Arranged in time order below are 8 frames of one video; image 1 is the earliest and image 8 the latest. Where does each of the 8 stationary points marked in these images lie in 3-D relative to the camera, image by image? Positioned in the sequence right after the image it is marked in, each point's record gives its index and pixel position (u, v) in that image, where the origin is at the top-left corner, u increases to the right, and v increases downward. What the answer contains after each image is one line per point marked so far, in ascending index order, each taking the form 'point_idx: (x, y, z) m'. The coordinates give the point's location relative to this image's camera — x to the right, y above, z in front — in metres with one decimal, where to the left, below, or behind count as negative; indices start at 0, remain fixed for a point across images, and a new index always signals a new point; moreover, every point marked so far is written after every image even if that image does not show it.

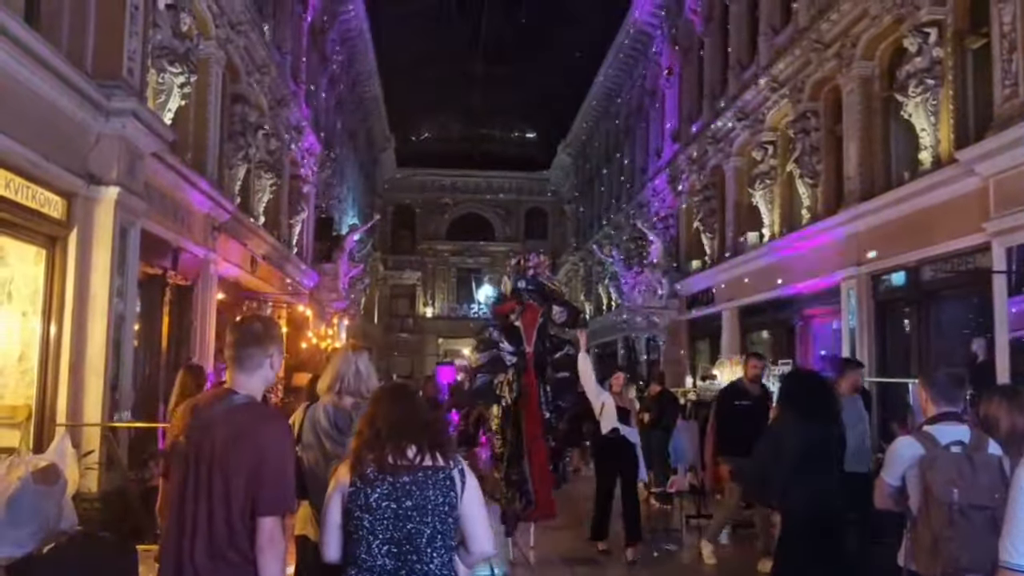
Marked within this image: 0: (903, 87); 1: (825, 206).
0: (+4.4, +2.3, +11.0) m
1: (+4.2, +1.1, +12.9) m
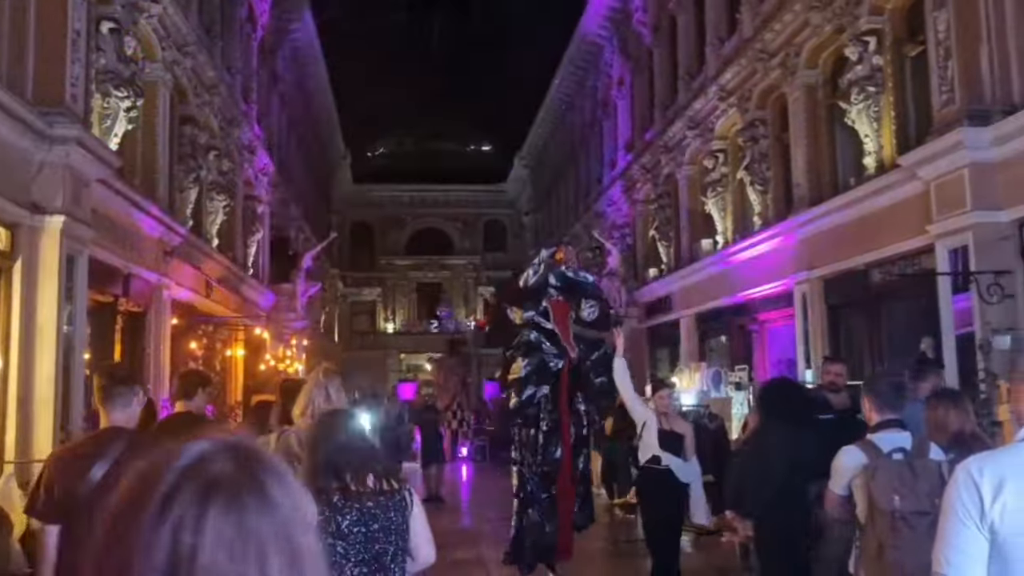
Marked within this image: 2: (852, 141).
0: (+3.9, +2.2, +11.3) m
1: (+3.6, +1.1, +13.1) m
2: (+4.1, +1.8, +11.6) m
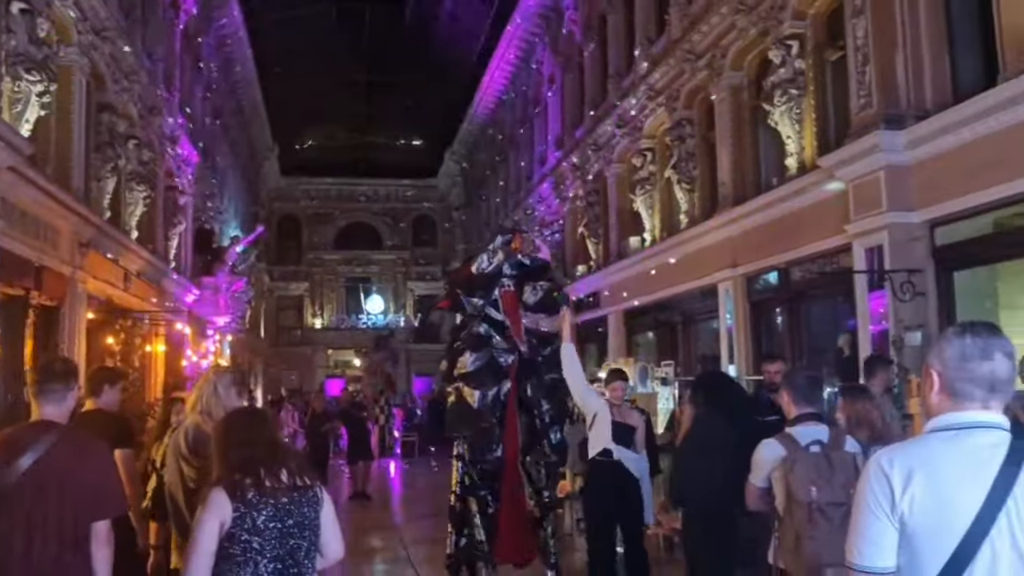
0: (+3.0, +2.3, +11.6) m
1: (+2.7, +1.1, +13.4) m
2: (+3.2, +1.8, +11.9) m
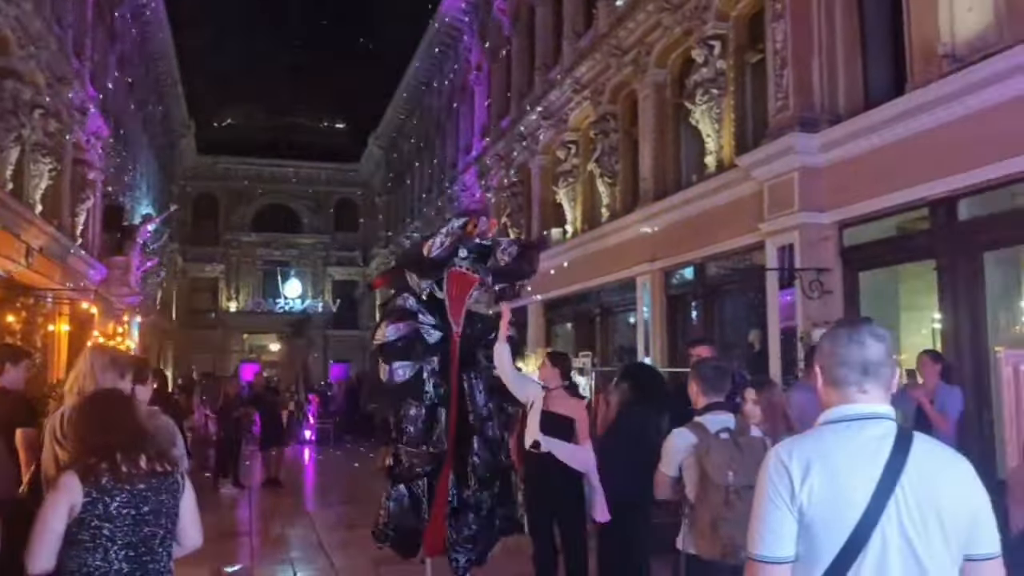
0: (+2.2, +2.3, +11.8) m
1: (+1.6, +1.2, +13.6) m
2: (+2.3, +1.9, +12.2) m
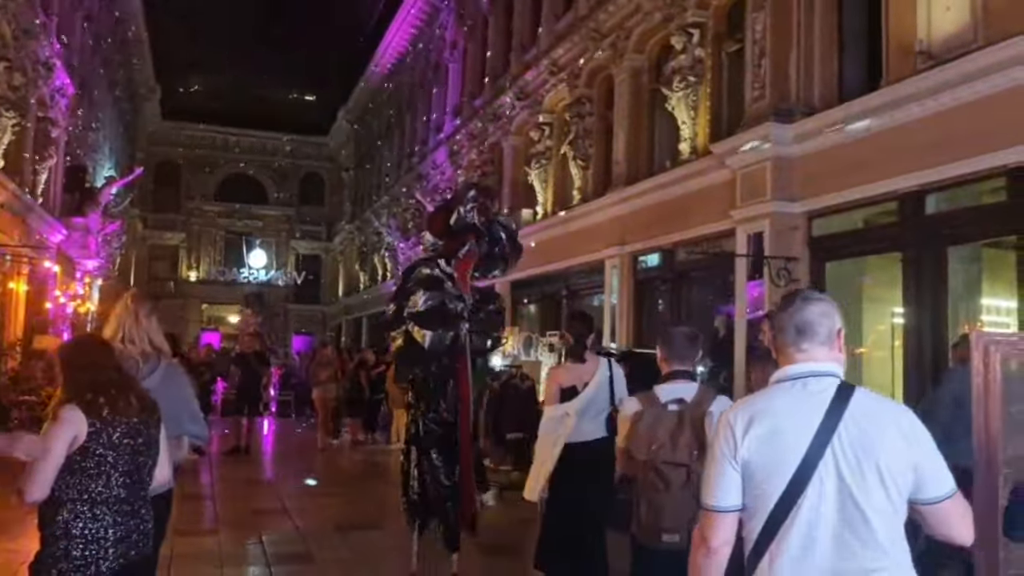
0: (+1.9, +2.5, +11.9) m
1: (+1.1, +1.4, +13.7) m
2: (+2.0, +2.0, +12.2) m
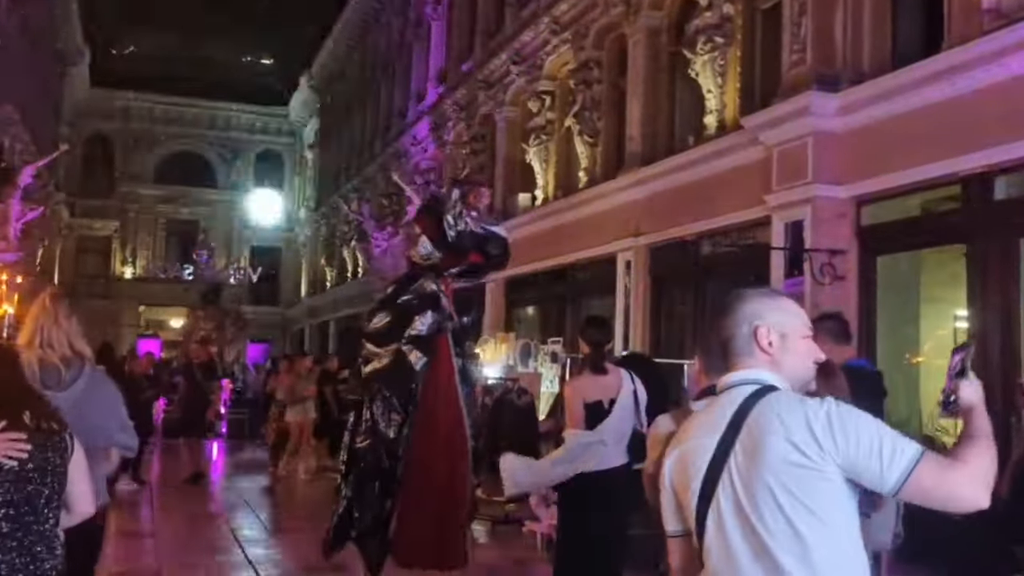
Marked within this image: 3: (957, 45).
0: (+1.8, +2.5, +10.3) m
1: (+1.0, +1.4, +12.1) m
2: (+1.9, +2.1, +10.7) m
3: (+3.6, +1.9, +7.6) m
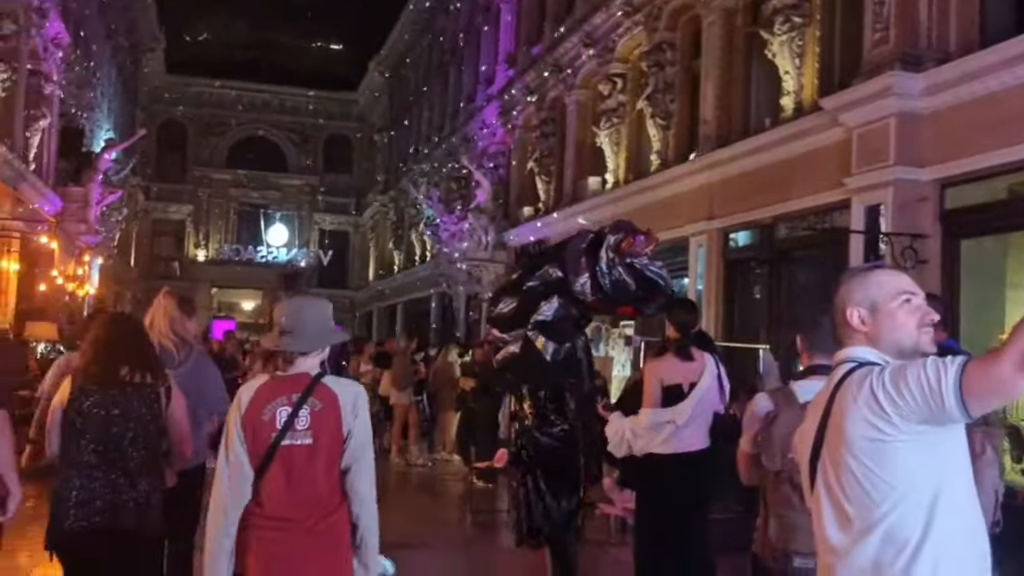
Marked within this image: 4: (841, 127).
0: (+2.5, +2.7, +10.1) m
1: (+1.8, +1.6, +11.9) m
2: (+2.6, +2.2, +10.5) m
3: (+4.2, +2.1, +7.3) m
4: (+3.0, +1.5, +9.0) m
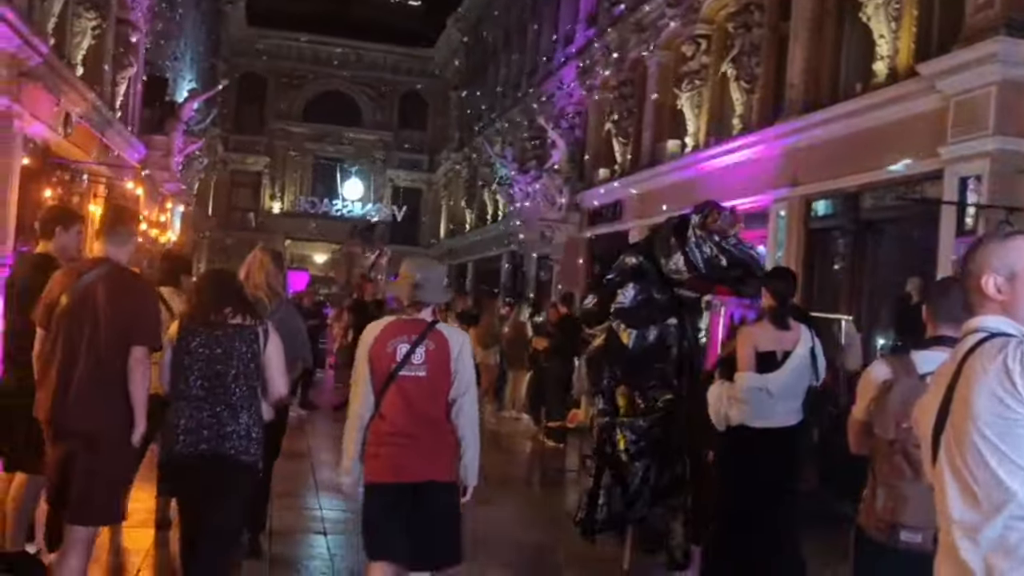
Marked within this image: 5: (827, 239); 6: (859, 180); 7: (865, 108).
0: (+3.3, +3.0, +9.8) m
1: (+2.7, +2.0, +11.7) m
2: (+3.4, +2.5, +10.2) m
3: (+4.8, +2.2, +7.0) m
4: (+3.8, +1.7, +8.8) m
5: (+3.1, +0.5, +10.4) m
6: (+3.3, +1.1, +9.7) m
7: (+3.3, +1.7, +9.6) m
